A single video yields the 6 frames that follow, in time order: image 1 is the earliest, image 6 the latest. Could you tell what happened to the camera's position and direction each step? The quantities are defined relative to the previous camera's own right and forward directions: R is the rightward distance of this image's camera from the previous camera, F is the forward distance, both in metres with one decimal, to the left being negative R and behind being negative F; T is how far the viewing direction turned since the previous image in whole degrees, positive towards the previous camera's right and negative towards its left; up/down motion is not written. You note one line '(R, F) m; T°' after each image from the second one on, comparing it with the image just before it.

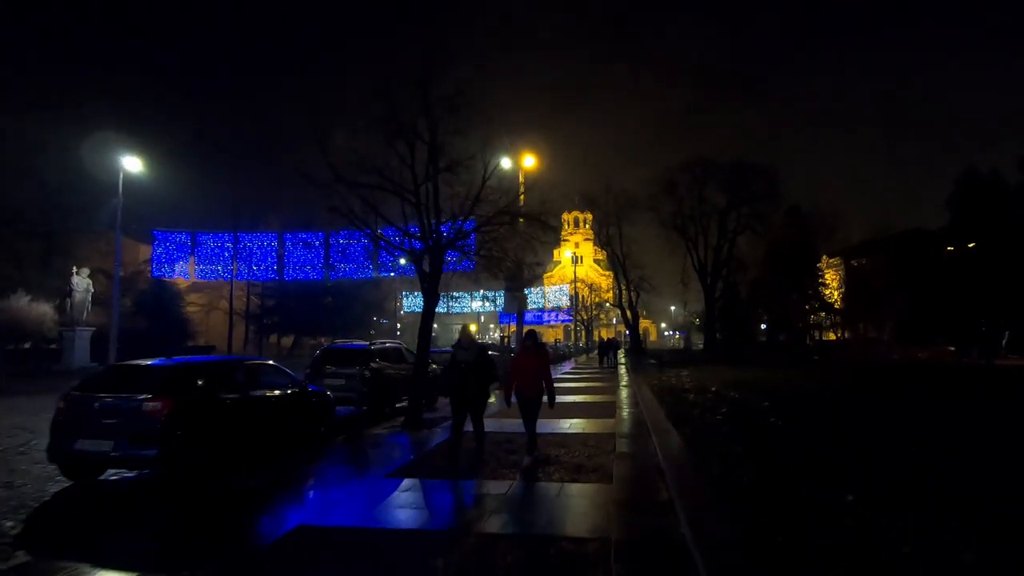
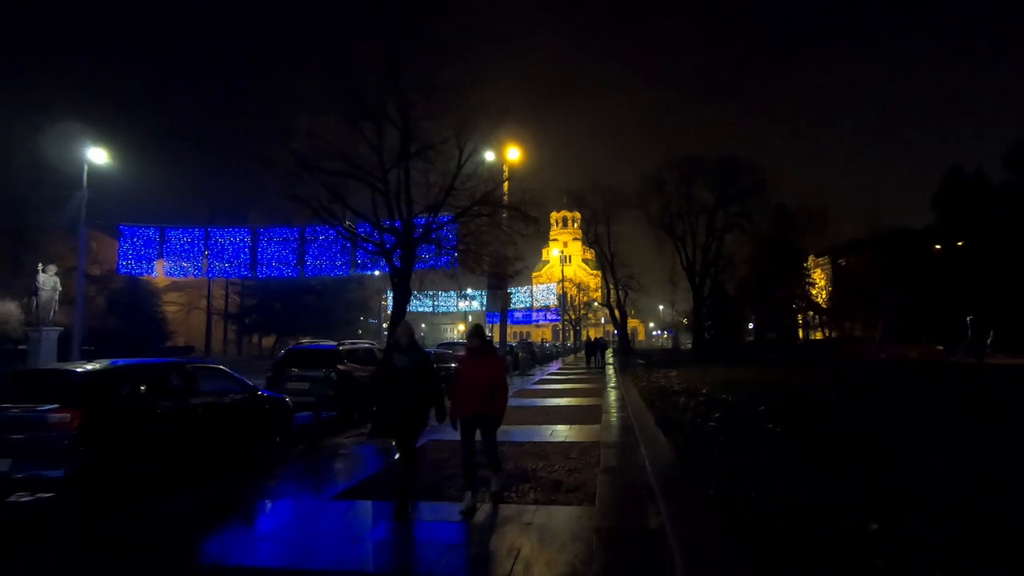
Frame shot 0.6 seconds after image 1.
(+0.3, +1.0) m; +1°
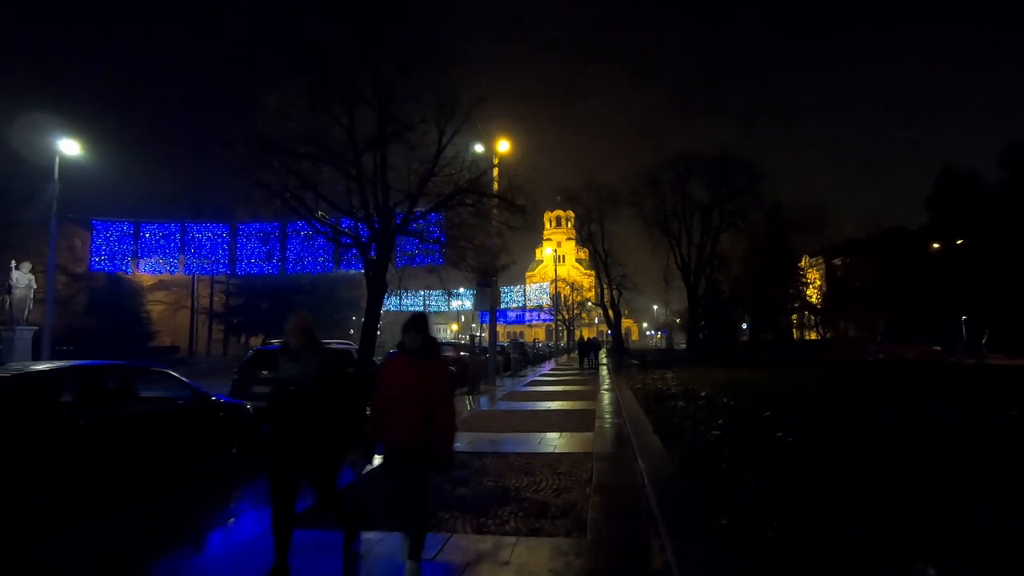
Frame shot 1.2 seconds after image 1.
(+0.2, +1.0) m; +1°
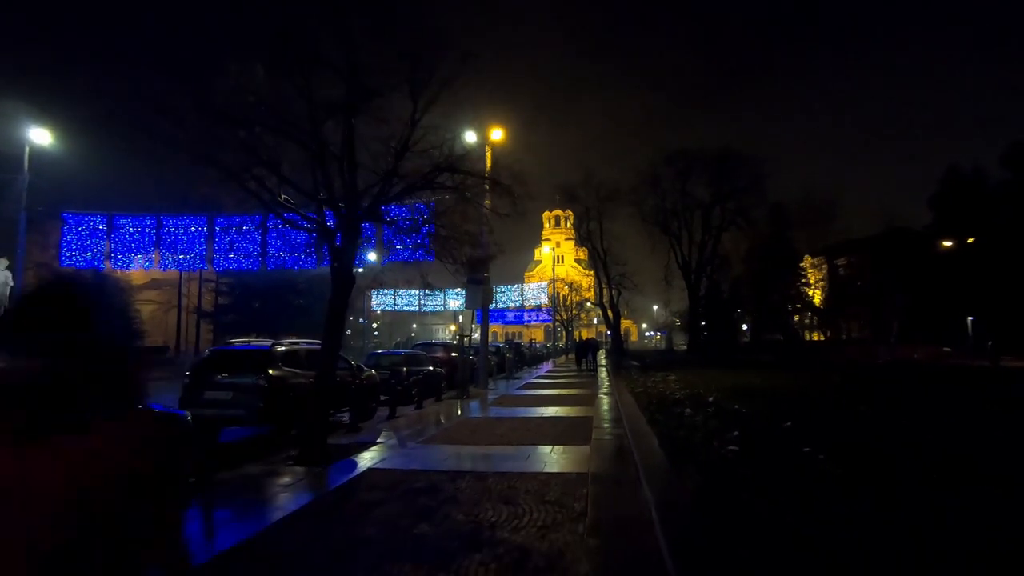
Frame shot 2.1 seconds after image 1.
(+0.3, +1.4) m; 0°
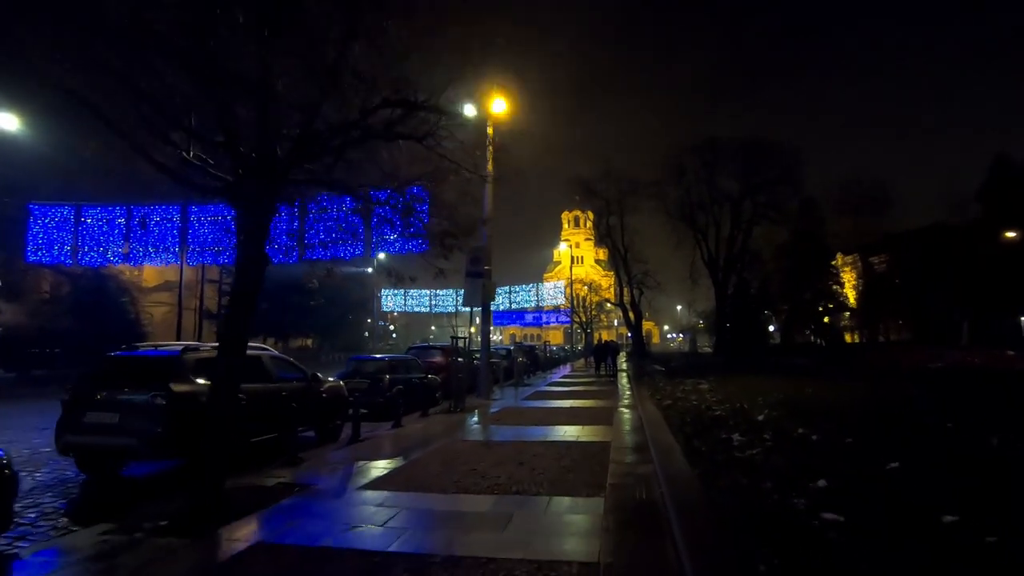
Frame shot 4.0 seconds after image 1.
(+0.5, +3.0) m; -2°
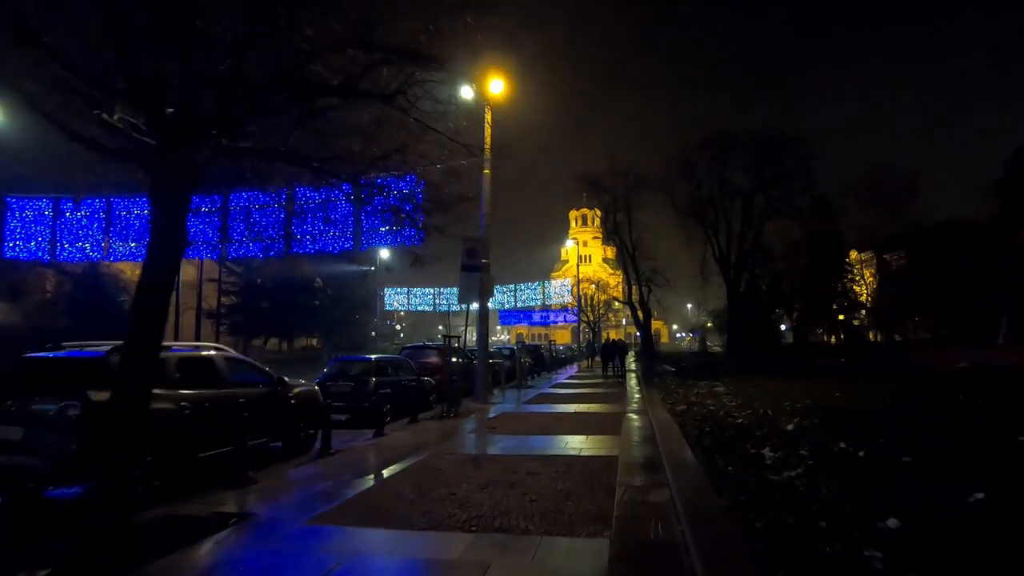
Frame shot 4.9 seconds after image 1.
(+0.3, +1.5) m; -1°
